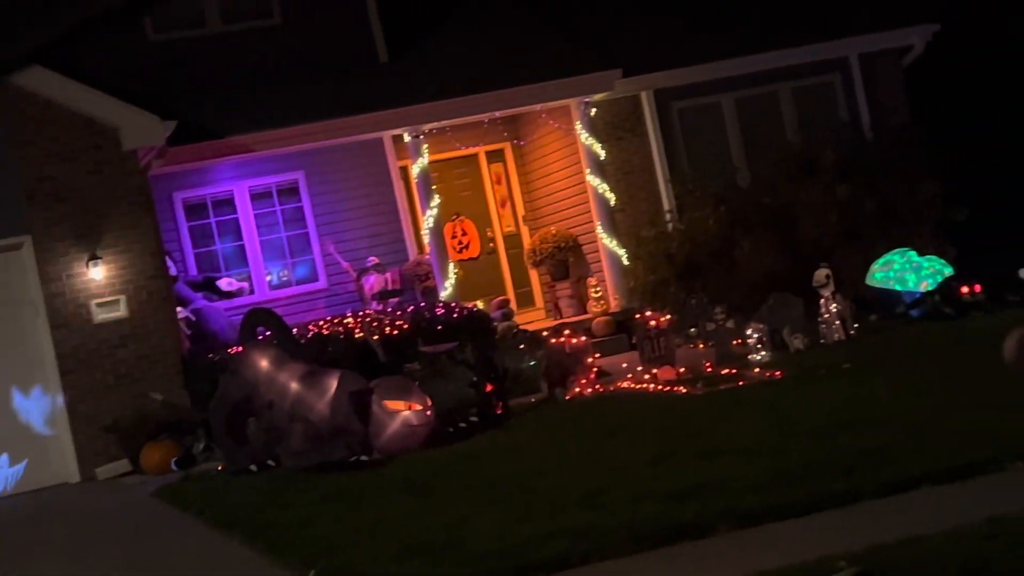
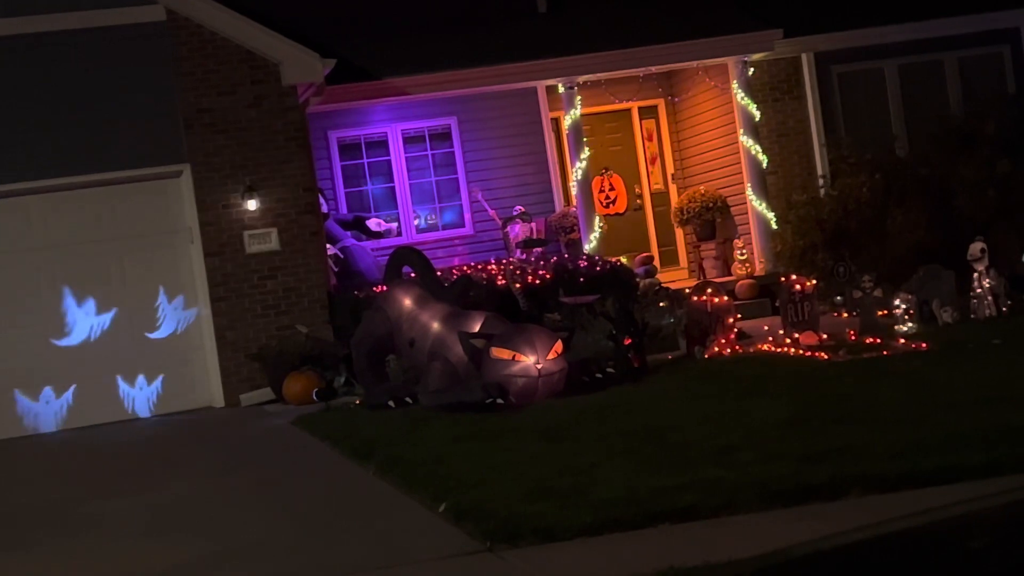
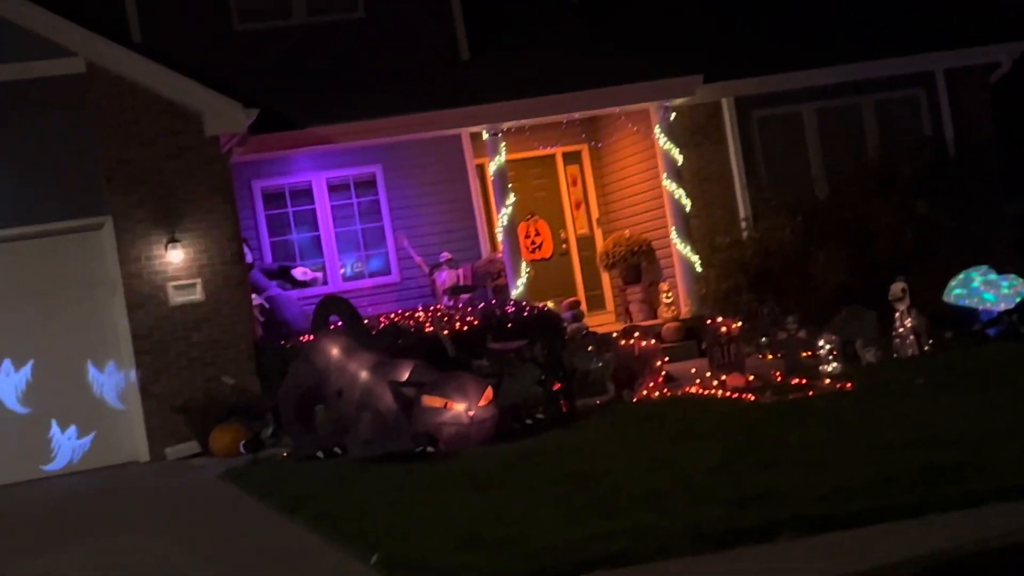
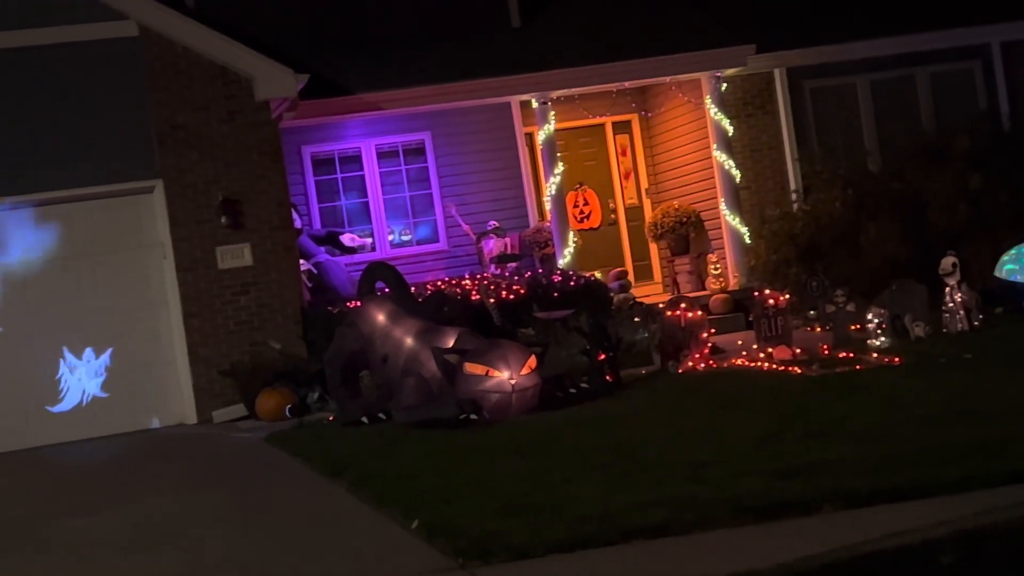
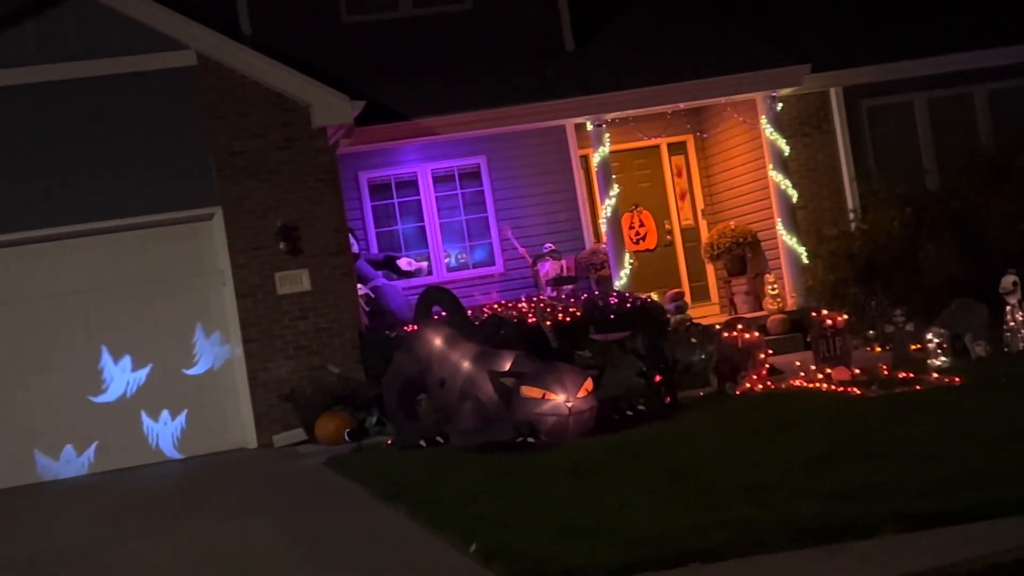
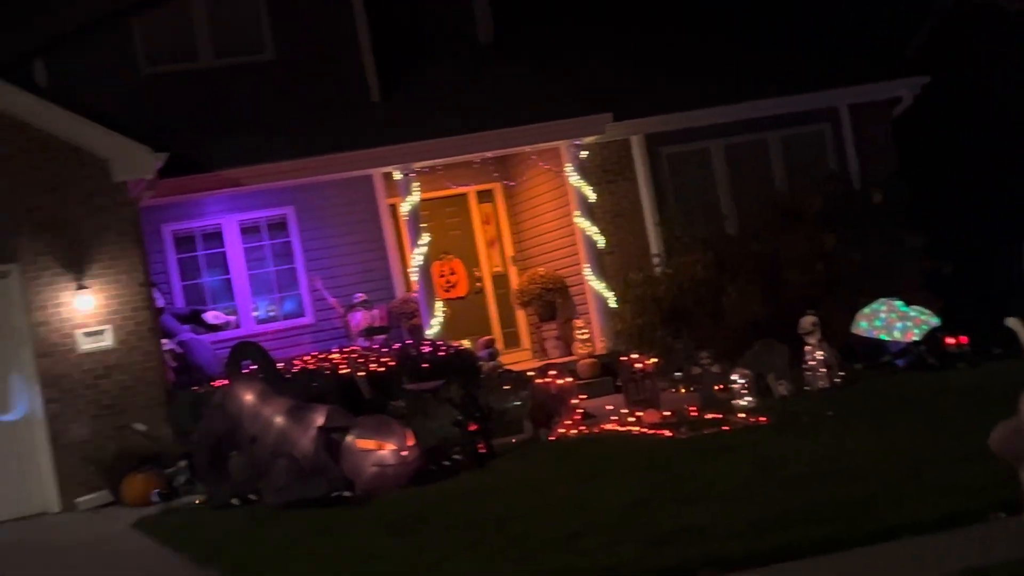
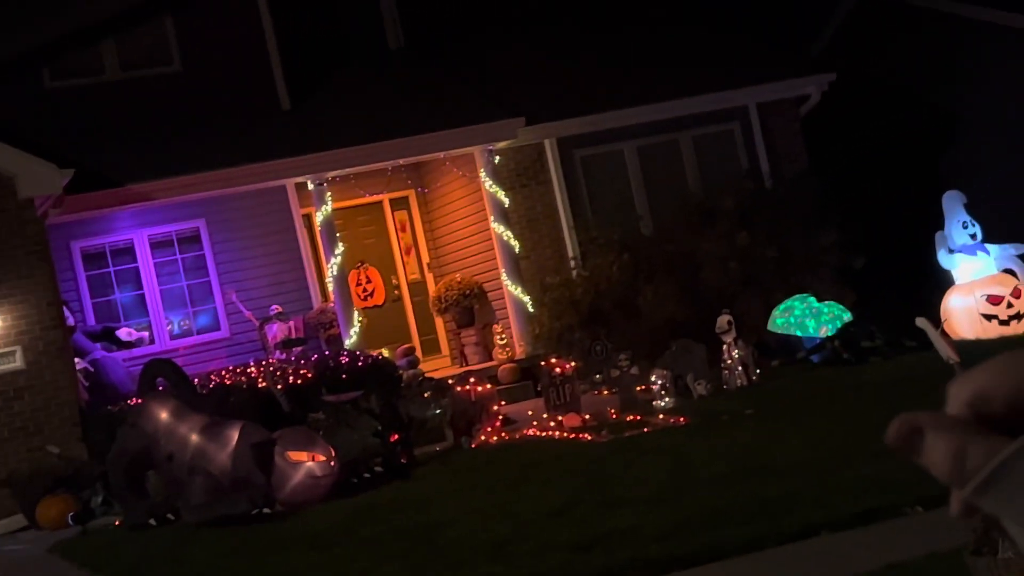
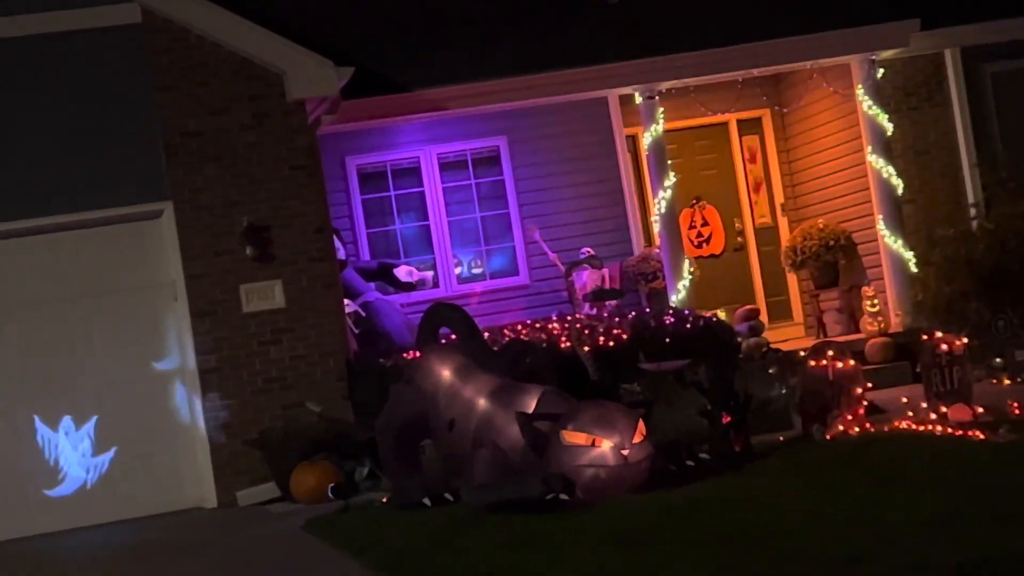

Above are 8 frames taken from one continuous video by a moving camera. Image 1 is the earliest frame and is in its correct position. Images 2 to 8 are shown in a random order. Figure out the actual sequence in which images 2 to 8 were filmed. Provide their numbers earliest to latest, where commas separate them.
7, 6, 3, 2, 4, 5, 8
